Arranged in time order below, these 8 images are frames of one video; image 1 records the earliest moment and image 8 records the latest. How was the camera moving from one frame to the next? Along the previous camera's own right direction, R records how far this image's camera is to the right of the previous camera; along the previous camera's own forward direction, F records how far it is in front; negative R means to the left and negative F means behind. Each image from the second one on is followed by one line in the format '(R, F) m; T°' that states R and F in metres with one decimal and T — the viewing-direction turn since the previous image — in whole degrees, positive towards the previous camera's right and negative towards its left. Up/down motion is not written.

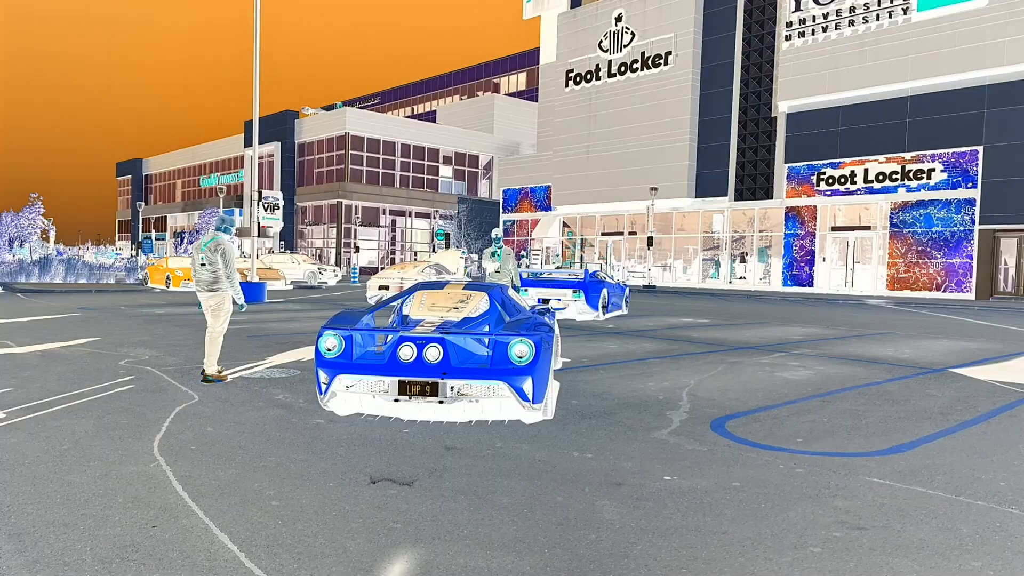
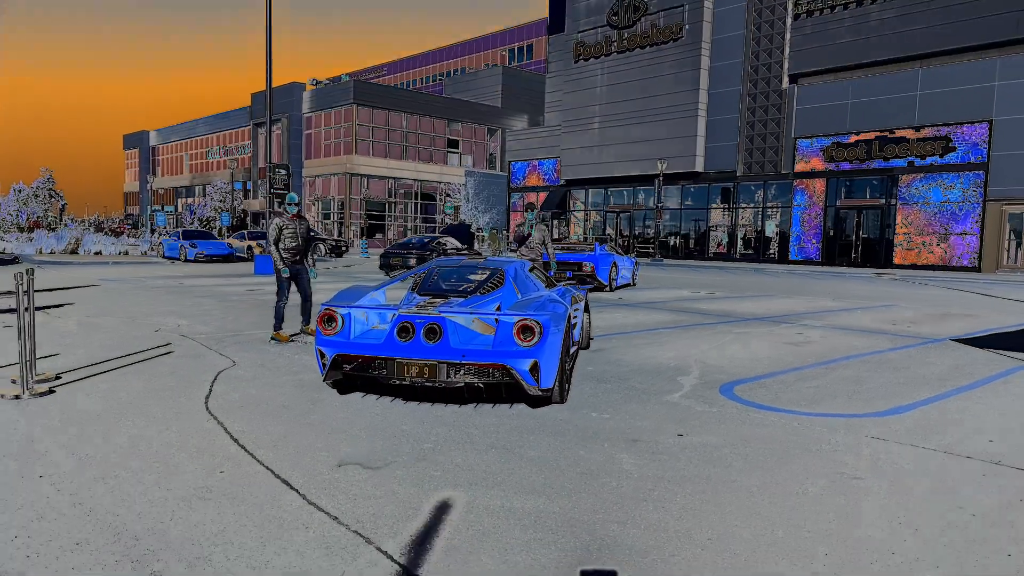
(-0.1, -0.3) m; 0°
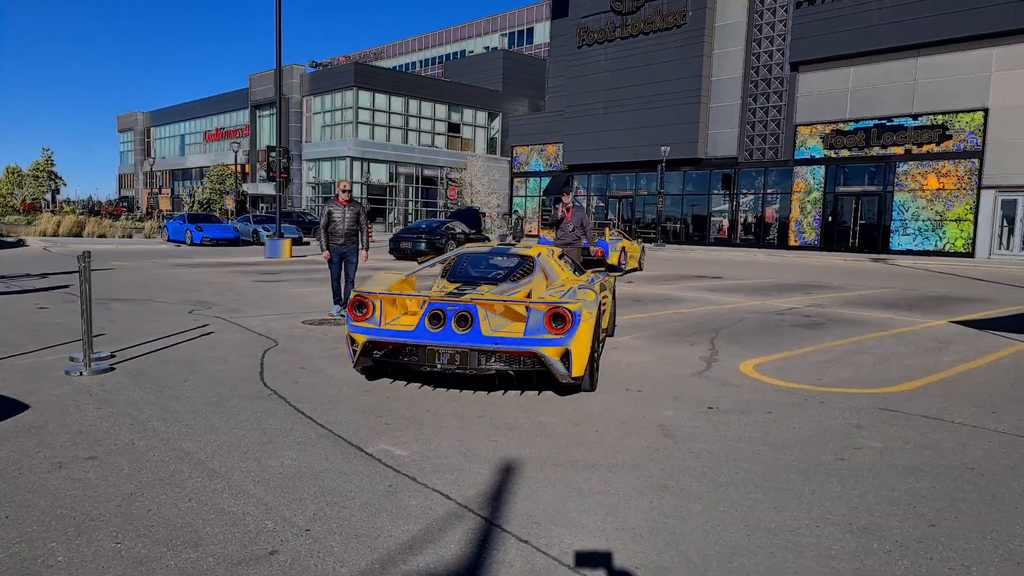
(-0.4, -0.4) m; 0°
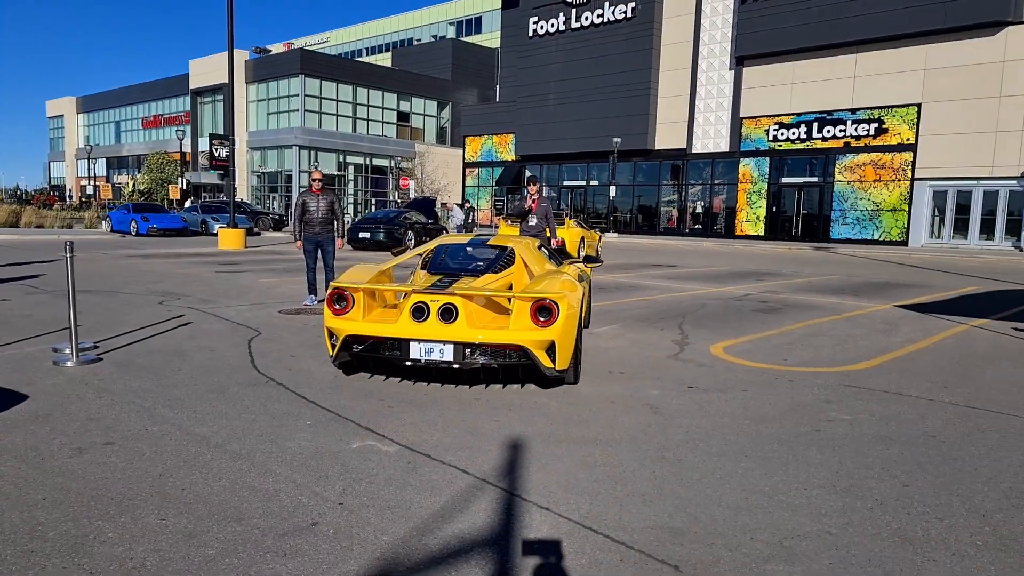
(-0.4, -0.2) m; +4°
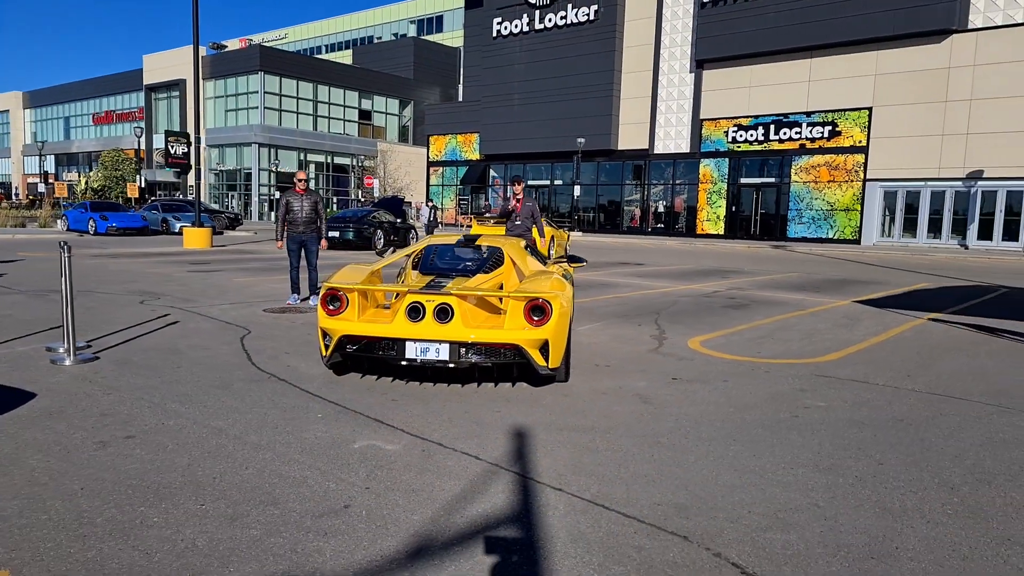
(-0.3, -0.3) m; +3°
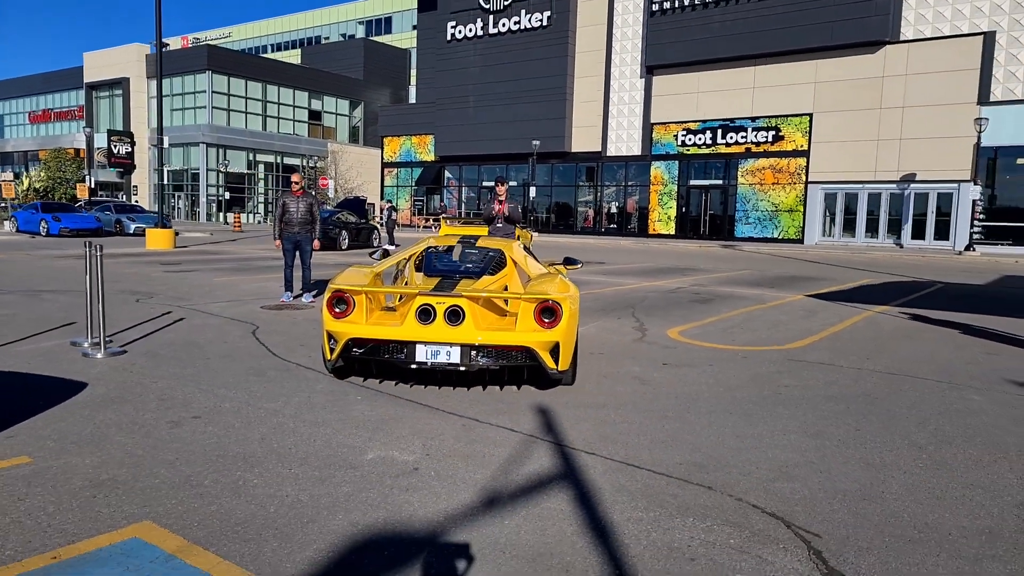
(-0.6, -0.6) m; +4°
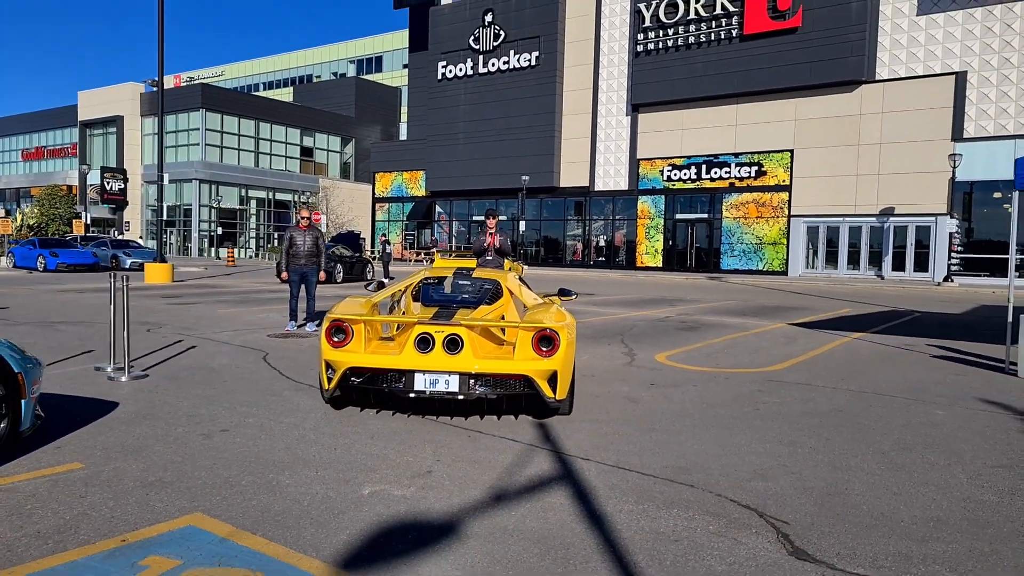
(-0.1, -0.5) m; +1°
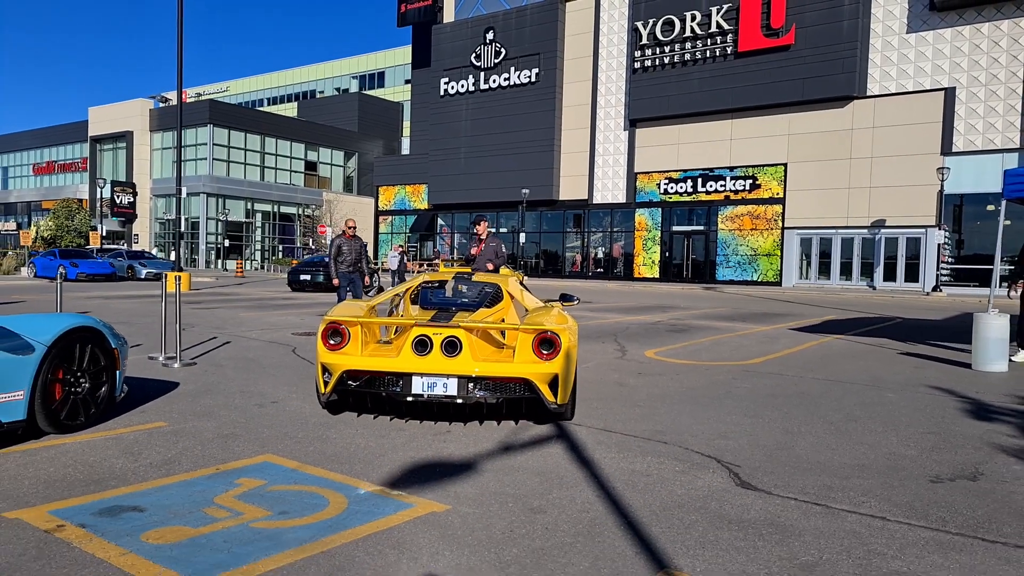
(0.0, -1.0) m; 0°
